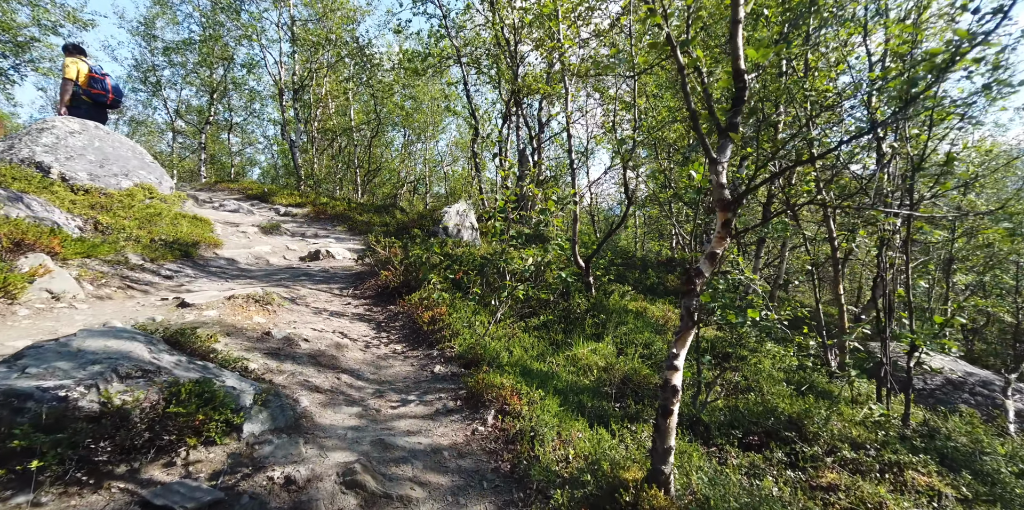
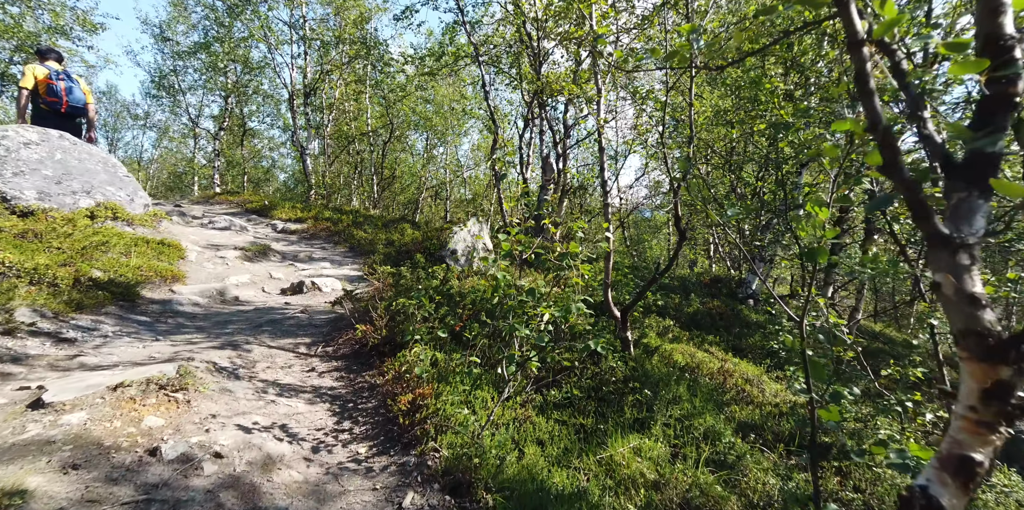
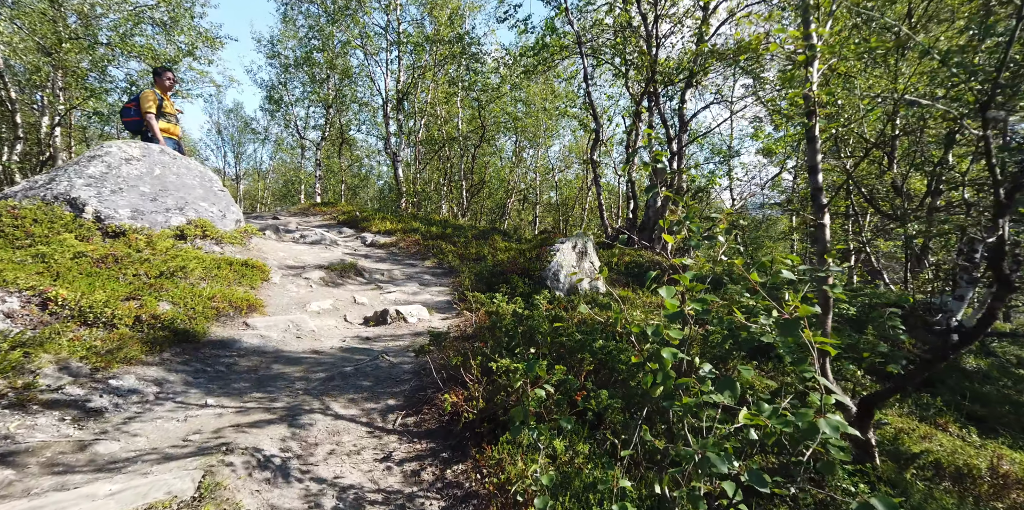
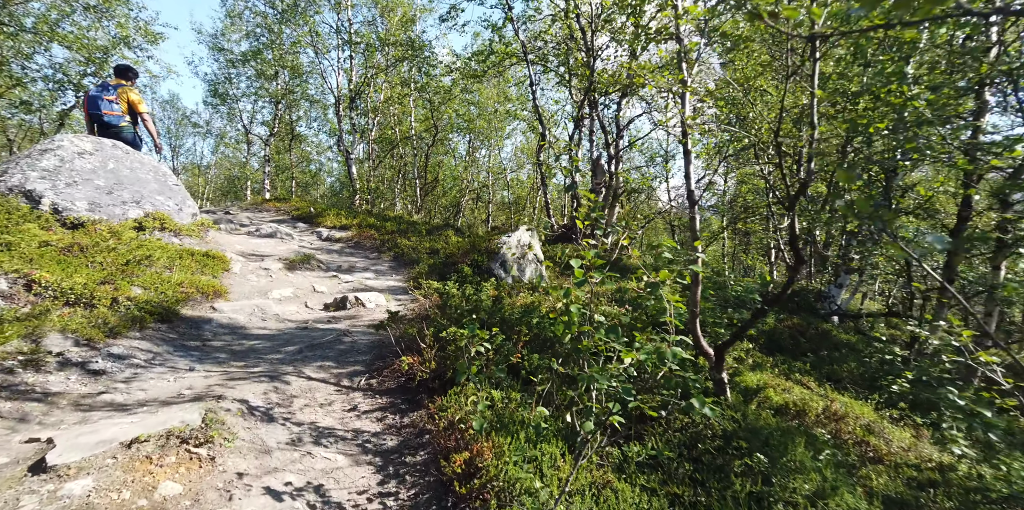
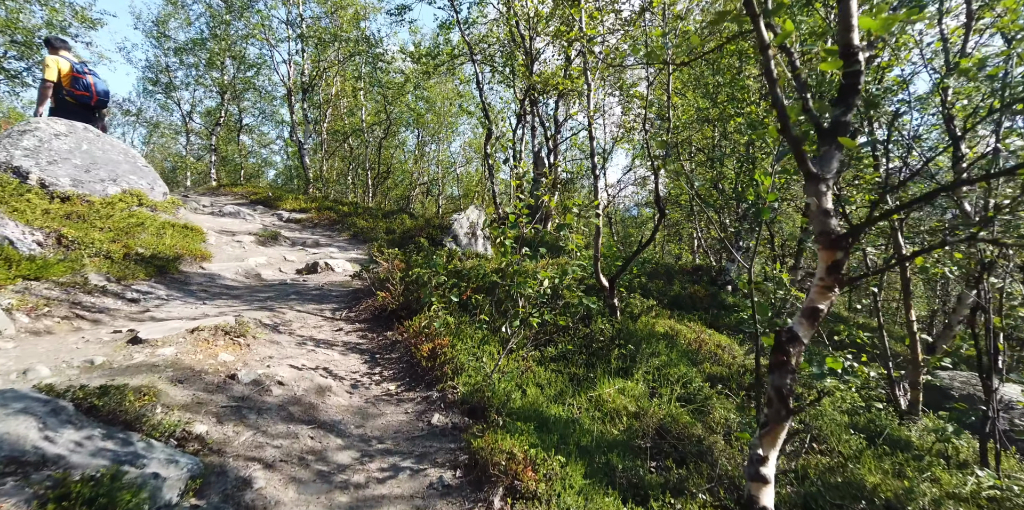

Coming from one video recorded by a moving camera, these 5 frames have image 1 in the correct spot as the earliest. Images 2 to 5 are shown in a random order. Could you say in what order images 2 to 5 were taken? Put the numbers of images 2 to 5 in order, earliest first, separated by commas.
5, 2, 4, 3
